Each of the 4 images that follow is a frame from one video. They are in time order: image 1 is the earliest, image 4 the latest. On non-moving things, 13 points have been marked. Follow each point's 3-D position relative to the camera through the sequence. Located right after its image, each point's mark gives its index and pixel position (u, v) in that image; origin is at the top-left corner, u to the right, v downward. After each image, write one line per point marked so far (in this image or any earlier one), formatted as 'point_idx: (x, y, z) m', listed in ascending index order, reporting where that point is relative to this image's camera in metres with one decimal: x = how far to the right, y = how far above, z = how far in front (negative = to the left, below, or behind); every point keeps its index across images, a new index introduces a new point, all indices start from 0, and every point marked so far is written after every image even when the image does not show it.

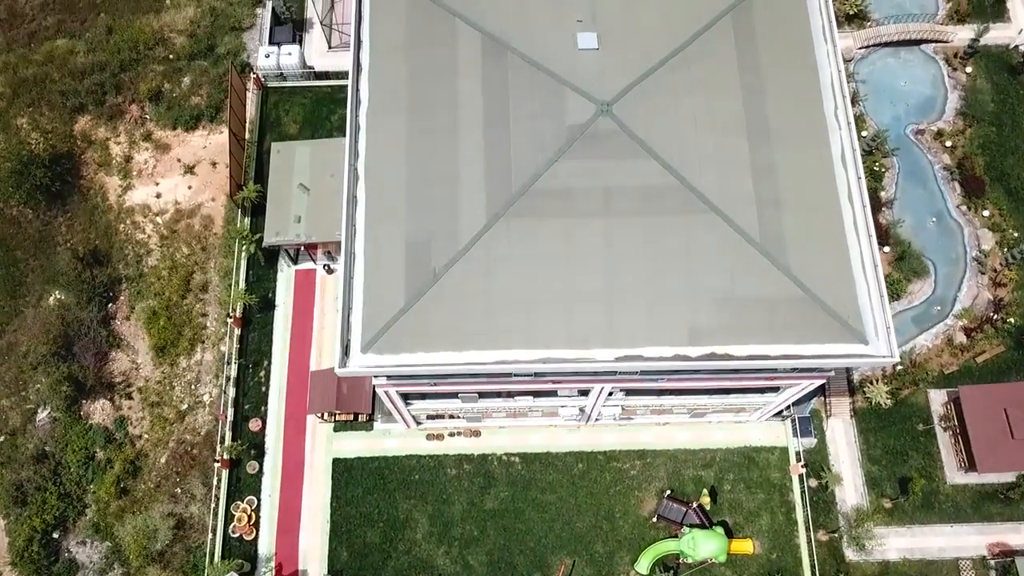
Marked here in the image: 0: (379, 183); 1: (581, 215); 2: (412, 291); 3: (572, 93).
0: (-2.3, +1.9, +17.0) m
1: (+1.2, +1.2, +16.4) m
2: (-1.7, 0.0, +16.1) m
3: (+1.1, +3.4, +17.1) m
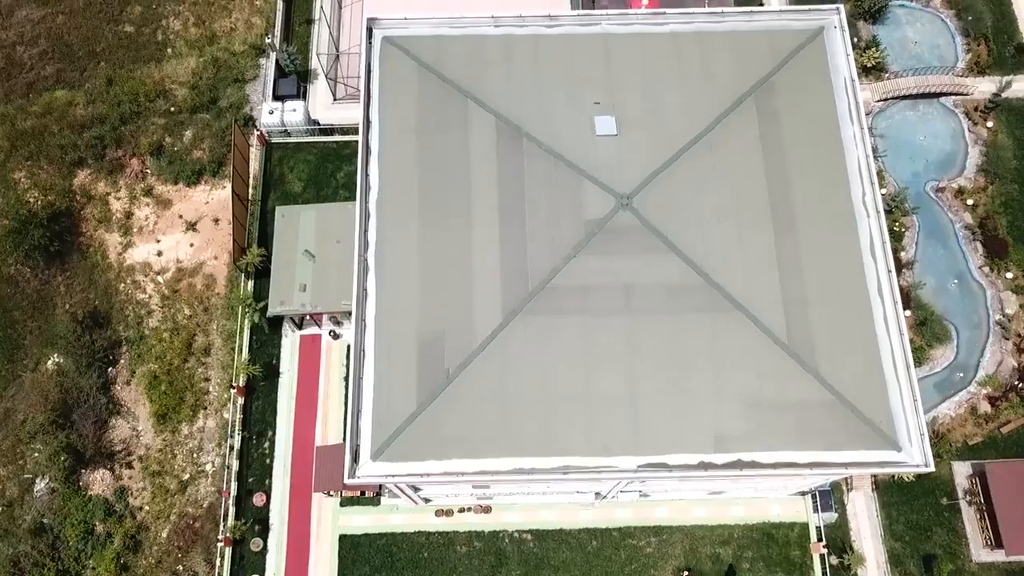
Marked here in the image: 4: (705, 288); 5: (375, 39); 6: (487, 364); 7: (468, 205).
0: (-2.0, +0.2, +16.3) m
1: (+1.4, -0.4, +15.7) m
2: (-1.4, -1.7, +15.5) m
3: (+1.3, +1.7, +16.4) m
4: (+3.1, 0.0, +15.8) m
5: (-2.6, +4.7, +18.6) m
6: (-0.4, -1.2, +15.5) m
7: (-0.7, +1.4, +16.6) m
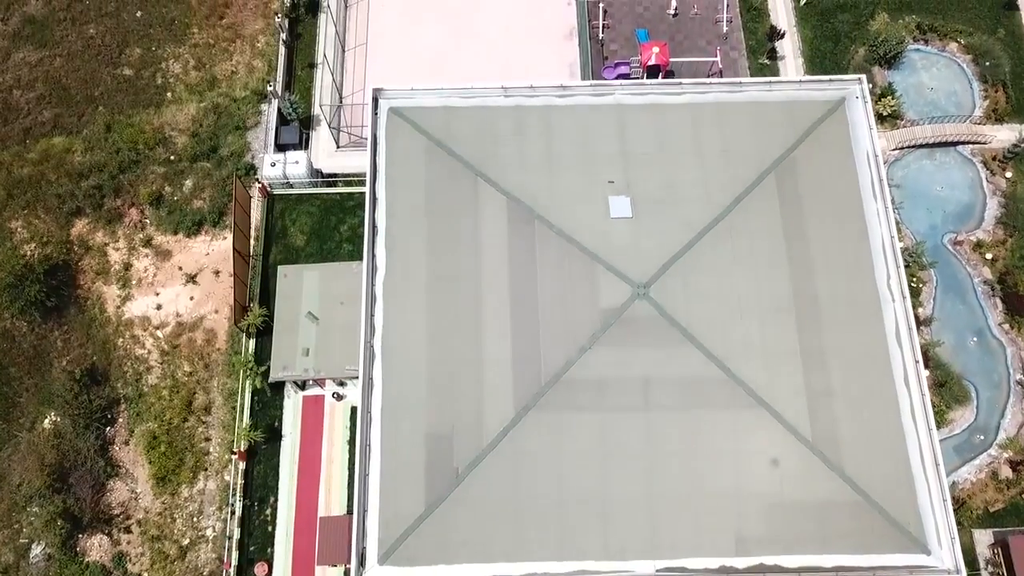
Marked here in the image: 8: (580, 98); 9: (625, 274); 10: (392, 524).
0: (-1.9, -1.2, +15.7) m
1: (+1.6, -1.9, +15.1) m
2: (-1.2, -3.1, +14.8) m
3: (+1.5, +0.3, +15.8) m
4: (+3.3, -1.5, +15.1) m
5: (-2.4, +3.3, +18.0) m
6: (-0.2, -2.7, +14.9) m
7: (-0.5, 0.0, +16.0) m
8: (+1.2, +3.5, +18.0) m
9: (+1.8, +0.2, +15.8) m
10: (-1.8, -3.6, +14.7) m
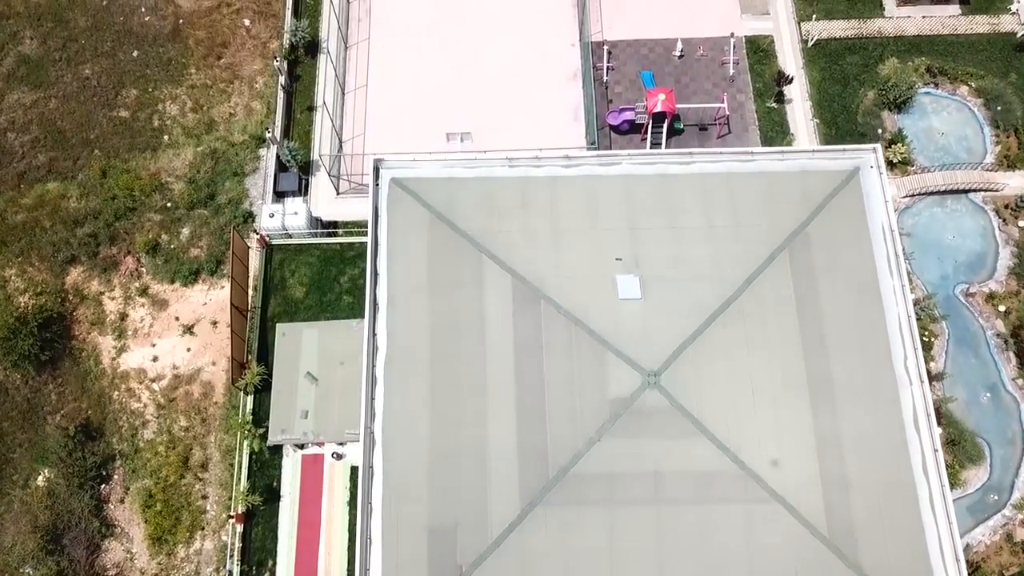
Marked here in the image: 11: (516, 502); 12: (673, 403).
0: (-1.8, -2.6, +15.2) m
1: (+1.7, -3.2, +14.6) m
2: (-1.1, -4.5, +14.3) m
3: (+1.6, -1.1, +15.3) m
4: (+3.4, -2.8, +14.6) m
5: (-2.3, +1.9, +17.5) m
6: (-0.1, -4.0, +14.4) m
7: (-0.5, -1.4, +15.5) m
8: (+1.3, +2.2, +17.5) m
9: (+1.9, -1.1, +15.3) m
10: (-1.7, -4.9, +14.2) m
11: (0.0, -3.2, +14.6) m
12: (+2.5, -1.8, +14.9) m
